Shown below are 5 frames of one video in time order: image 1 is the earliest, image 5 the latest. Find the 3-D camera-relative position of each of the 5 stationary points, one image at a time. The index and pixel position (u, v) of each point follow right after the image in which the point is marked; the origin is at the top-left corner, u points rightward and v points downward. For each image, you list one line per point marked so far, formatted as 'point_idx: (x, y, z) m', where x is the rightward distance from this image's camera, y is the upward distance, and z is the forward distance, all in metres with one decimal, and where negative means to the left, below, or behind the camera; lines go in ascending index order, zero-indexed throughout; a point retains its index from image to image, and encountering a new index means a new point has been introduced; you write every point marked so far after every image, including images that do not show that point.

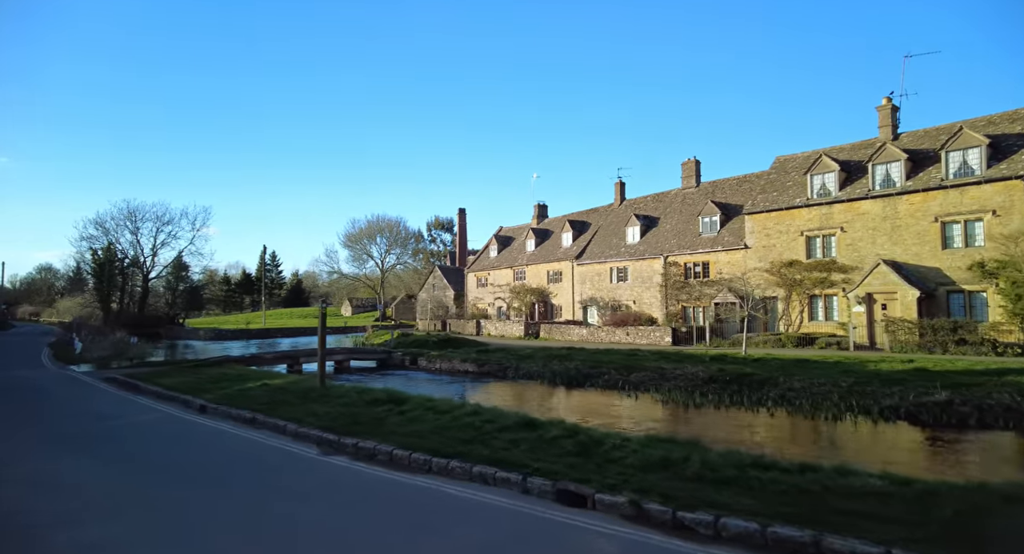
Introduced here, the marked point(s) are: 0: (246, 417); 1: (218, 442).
0: (-5.2, -2.8, +12.1) m
1: (-5.4, -3.0, +11.2) m
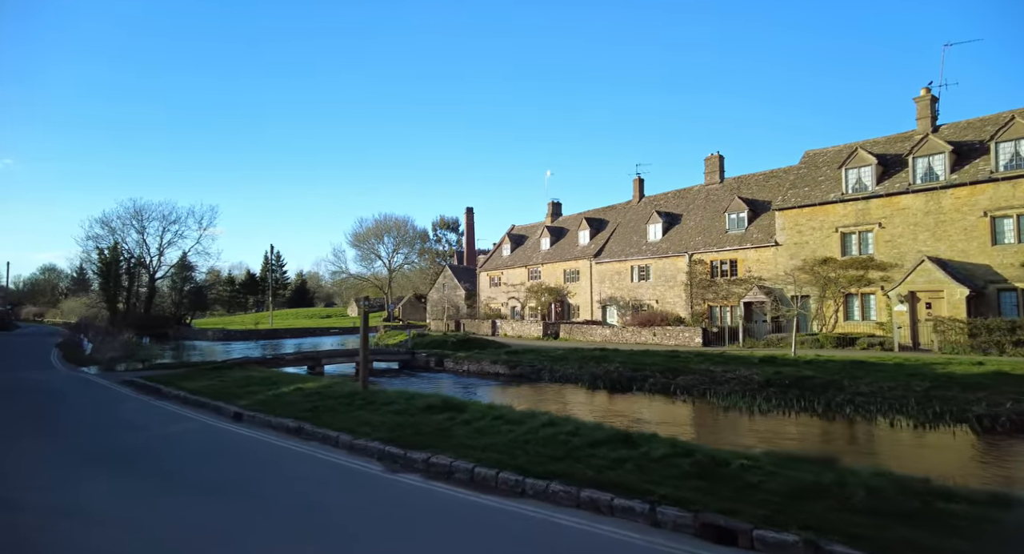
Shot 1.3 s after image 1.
0: (-3.9, -2.7, +10.9) m
1: (-4.2, -2.9, +10.0) m
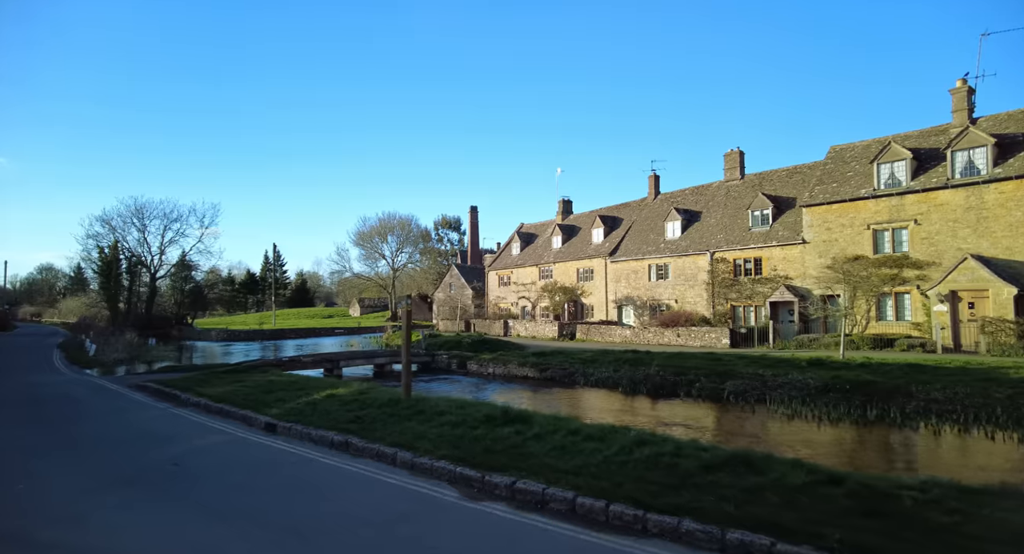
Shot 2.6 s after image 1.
0: (-2.8, -2.6, +9.7) m
1: (-3.0, -2.8, +8.8) m
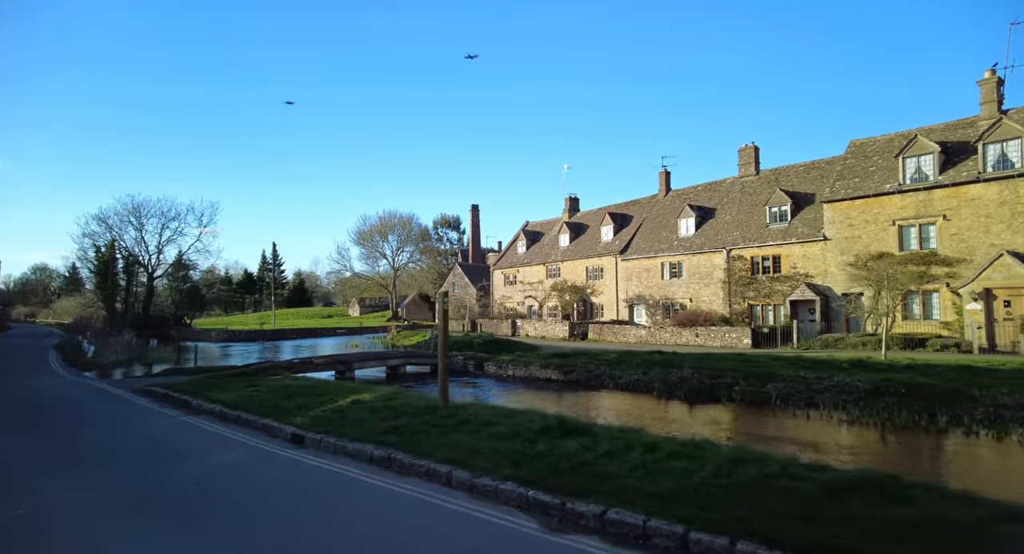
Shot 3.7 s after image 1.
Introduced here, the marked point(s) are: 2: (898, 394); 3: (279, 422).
0: (-1.9, -2.5, +8.6) m
1: (-2.1, -2.8, +7.7) m
2: (+9.6, -2.9, +15.3) m
3: (-4.2, -2.6, +11.0) m
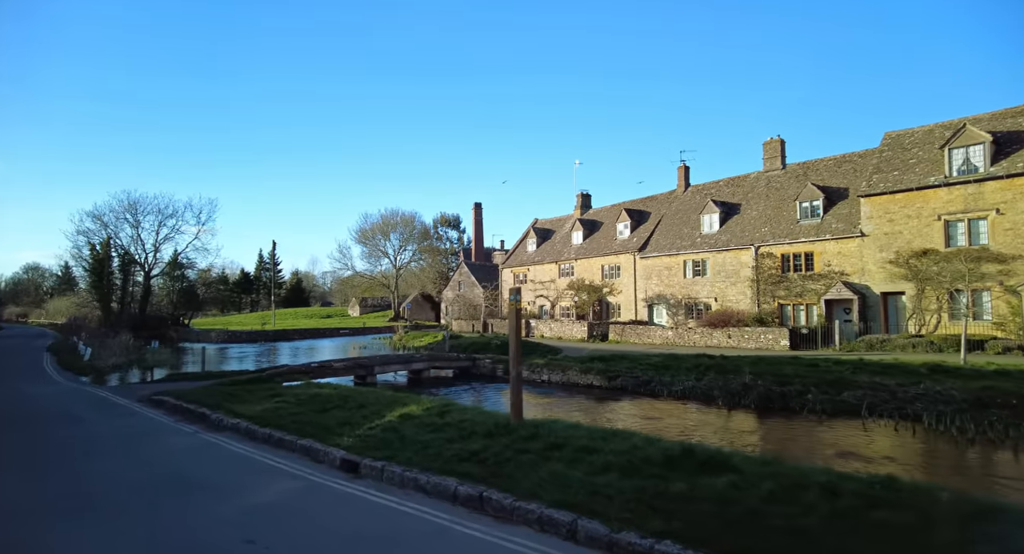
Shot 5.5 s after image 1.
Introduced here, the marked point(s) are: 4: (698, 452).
0: (-0.5, -2.4, +6.8) m
1: (-0.8, -2.7, +5.9) m
2: (+10.9, -2.8, +13.6) m
3: (-2.9, -2.5, +9.2) m
4: (+2.2, -2.1, +7.5) m
